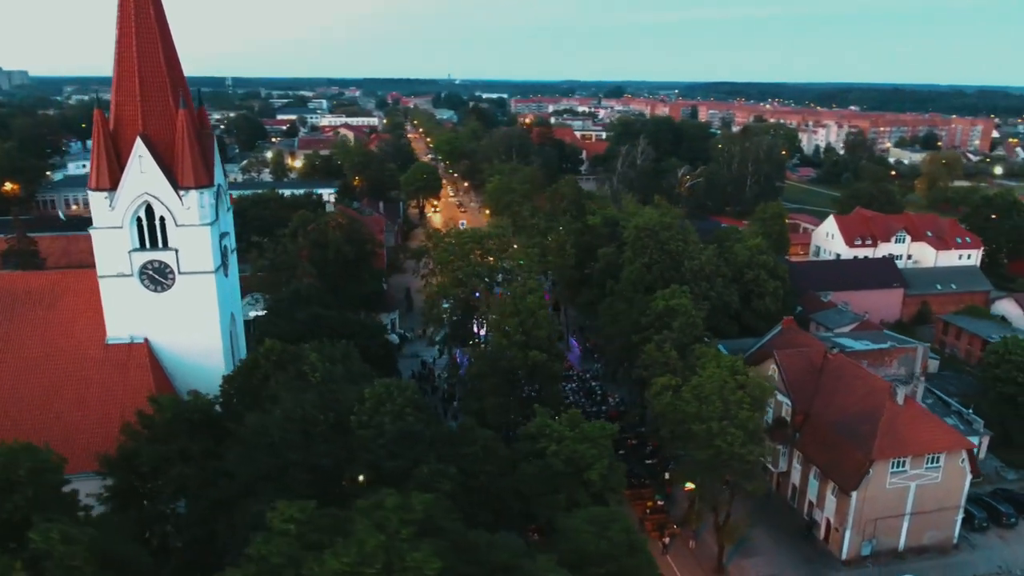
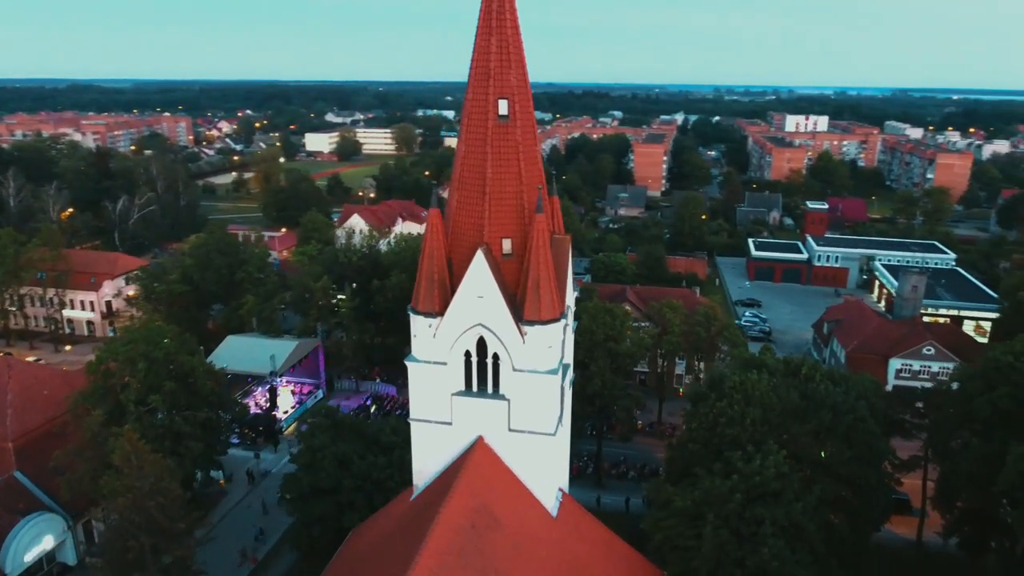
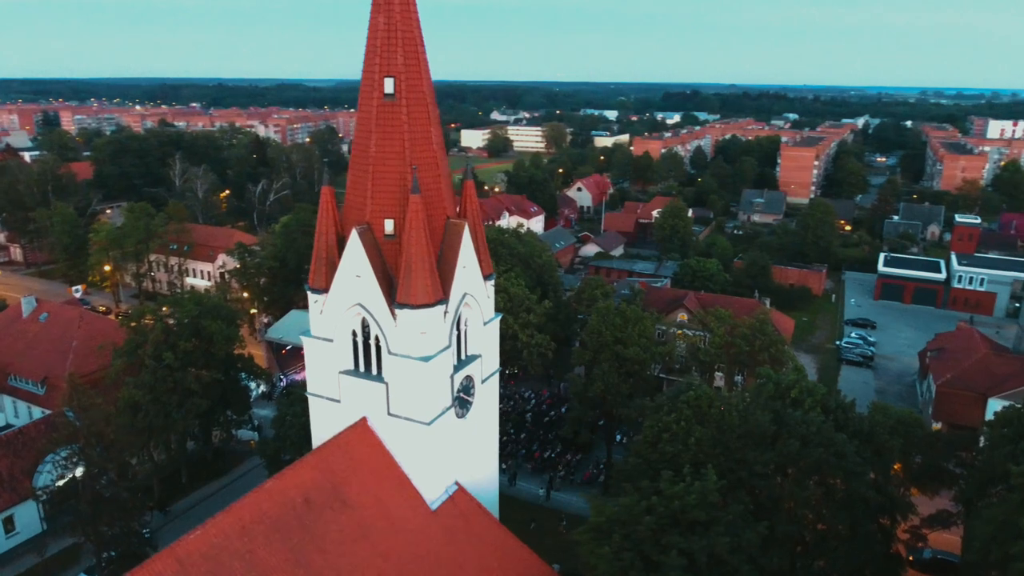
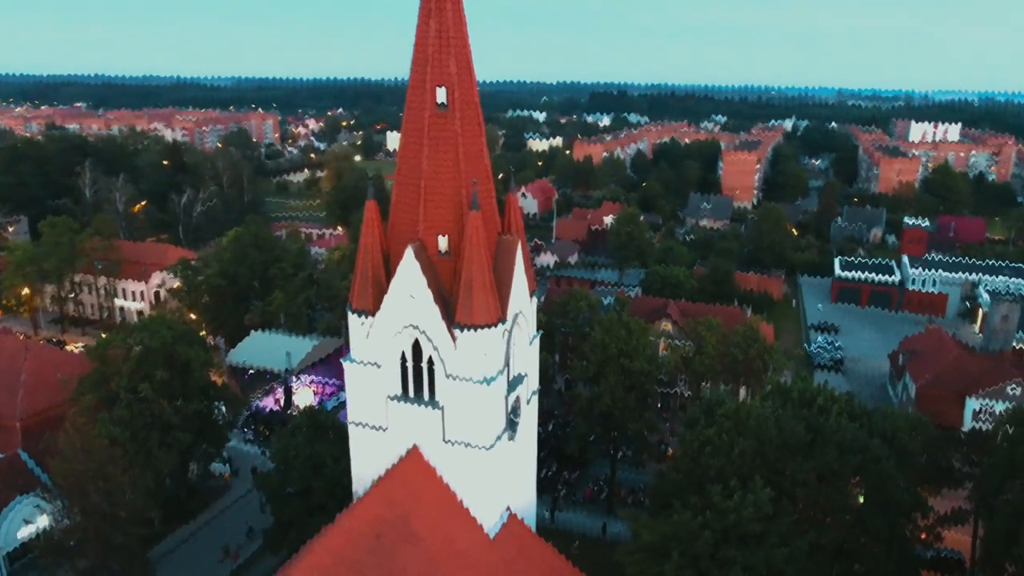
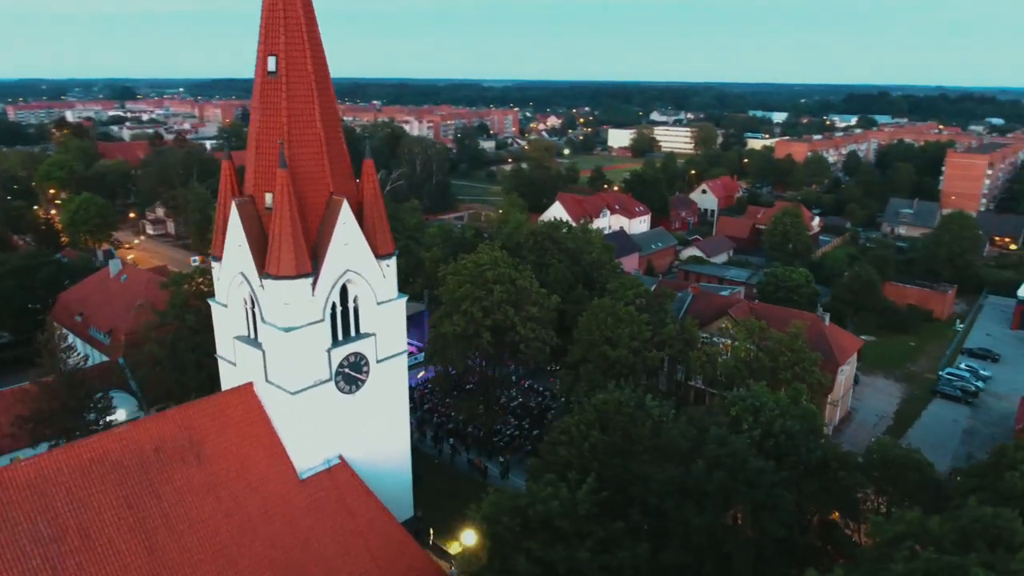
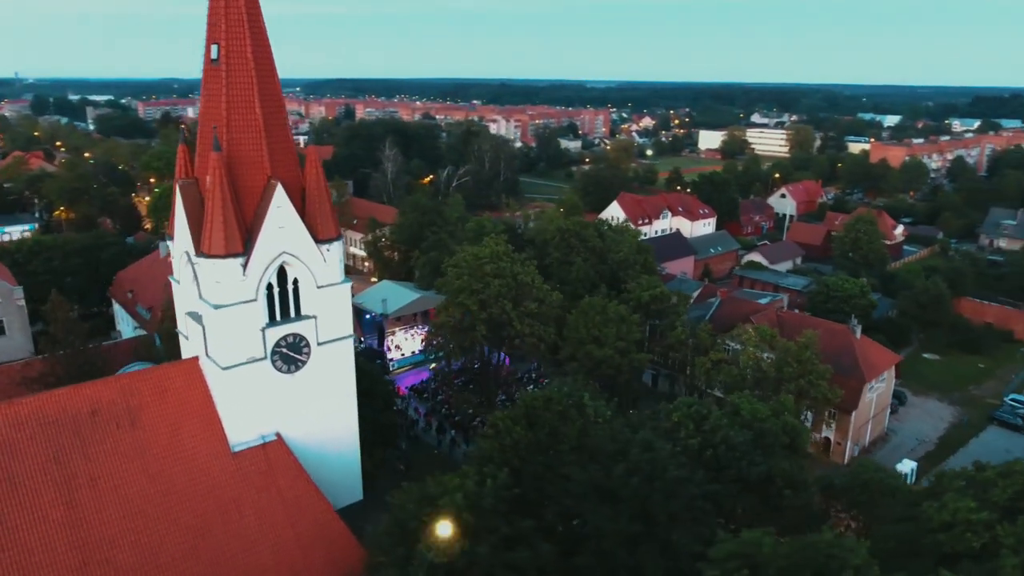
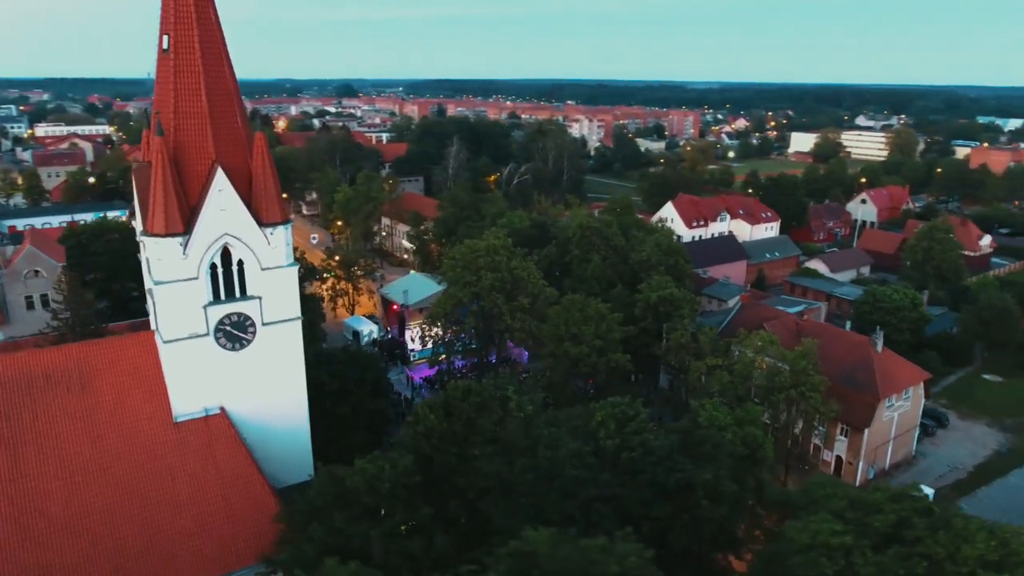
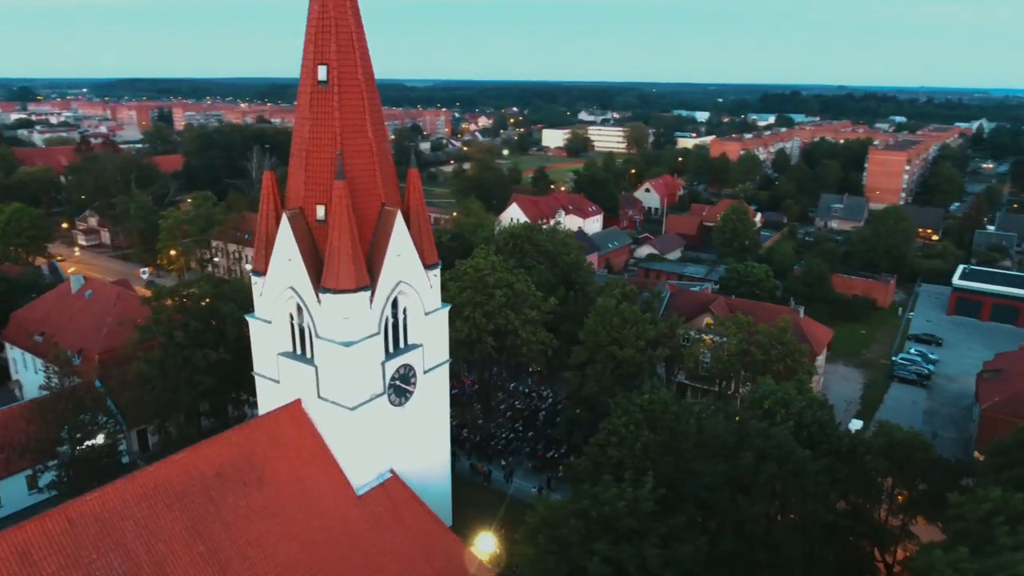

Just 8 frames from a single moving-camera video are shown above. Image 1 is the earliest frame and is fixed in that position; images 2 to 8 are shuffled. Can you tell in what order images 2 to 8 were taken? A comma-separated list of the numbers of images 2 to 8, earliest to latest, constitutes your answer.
7, 6, 5, 8, 3, 4, 2
